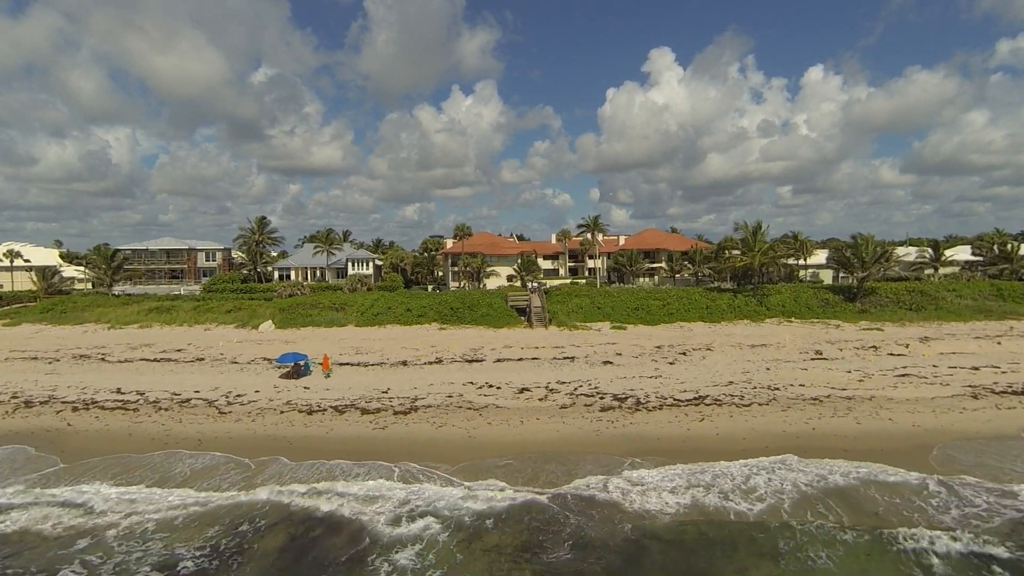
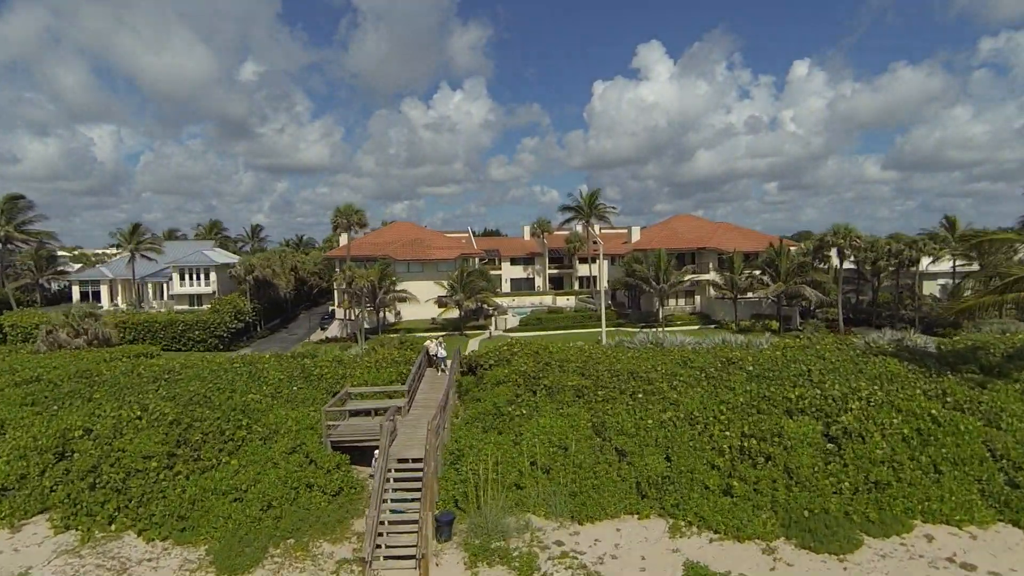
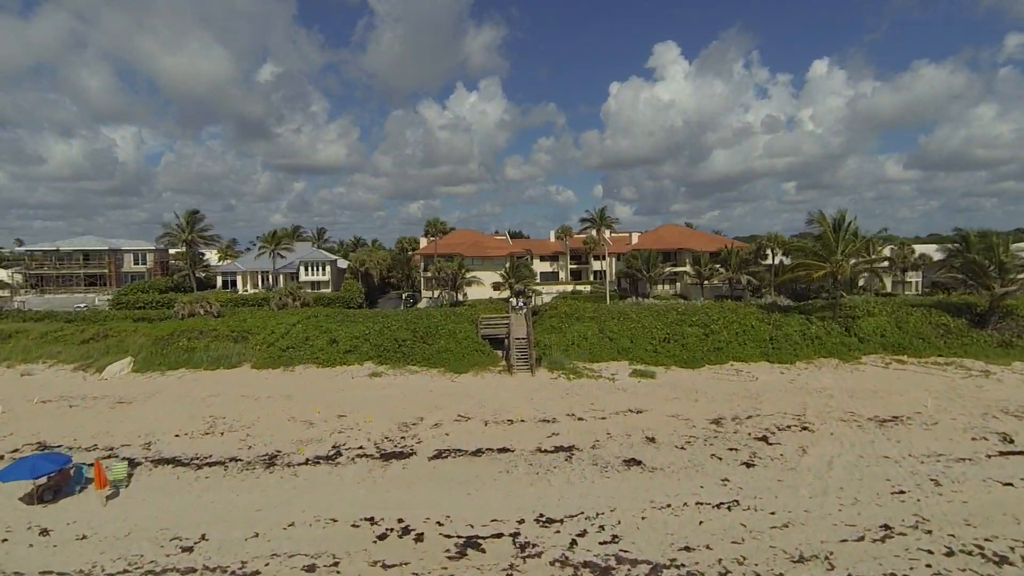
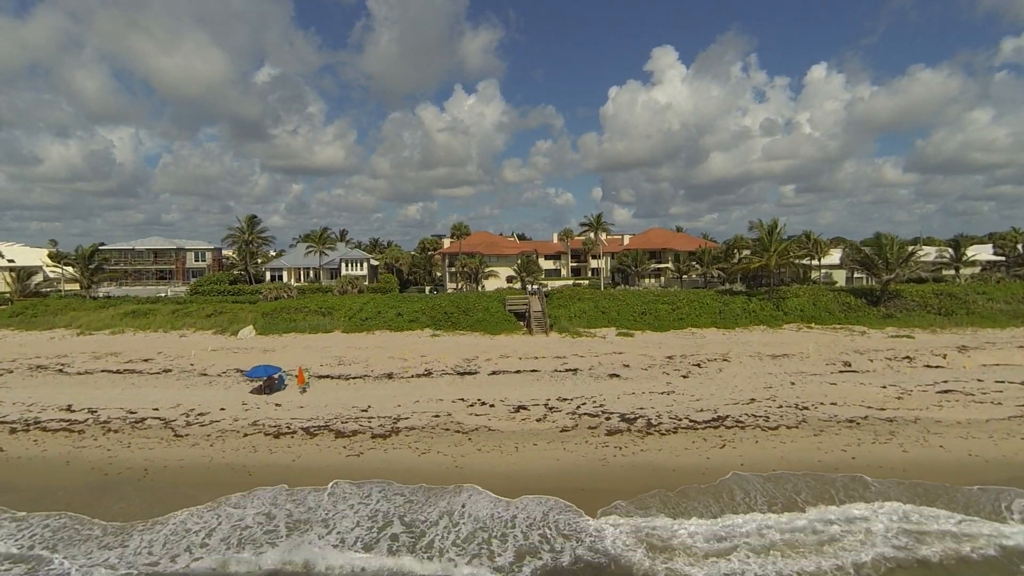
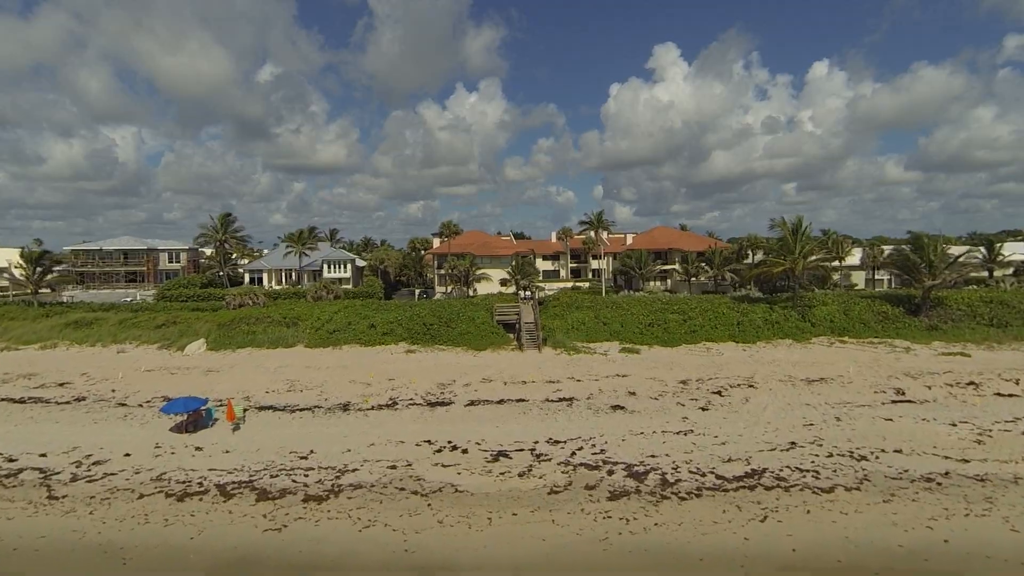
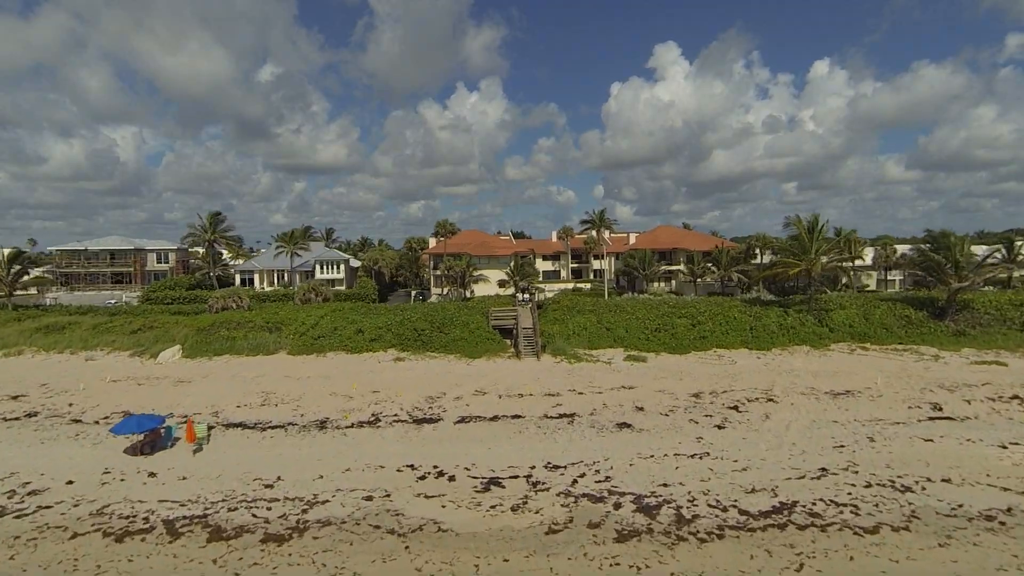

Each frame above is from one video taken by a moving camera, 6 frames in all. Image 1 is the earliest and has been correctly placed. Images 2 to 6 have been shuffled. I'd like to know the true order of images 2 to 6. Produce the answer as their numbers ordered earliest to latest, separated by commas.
4, 5, 6, 3, 2
